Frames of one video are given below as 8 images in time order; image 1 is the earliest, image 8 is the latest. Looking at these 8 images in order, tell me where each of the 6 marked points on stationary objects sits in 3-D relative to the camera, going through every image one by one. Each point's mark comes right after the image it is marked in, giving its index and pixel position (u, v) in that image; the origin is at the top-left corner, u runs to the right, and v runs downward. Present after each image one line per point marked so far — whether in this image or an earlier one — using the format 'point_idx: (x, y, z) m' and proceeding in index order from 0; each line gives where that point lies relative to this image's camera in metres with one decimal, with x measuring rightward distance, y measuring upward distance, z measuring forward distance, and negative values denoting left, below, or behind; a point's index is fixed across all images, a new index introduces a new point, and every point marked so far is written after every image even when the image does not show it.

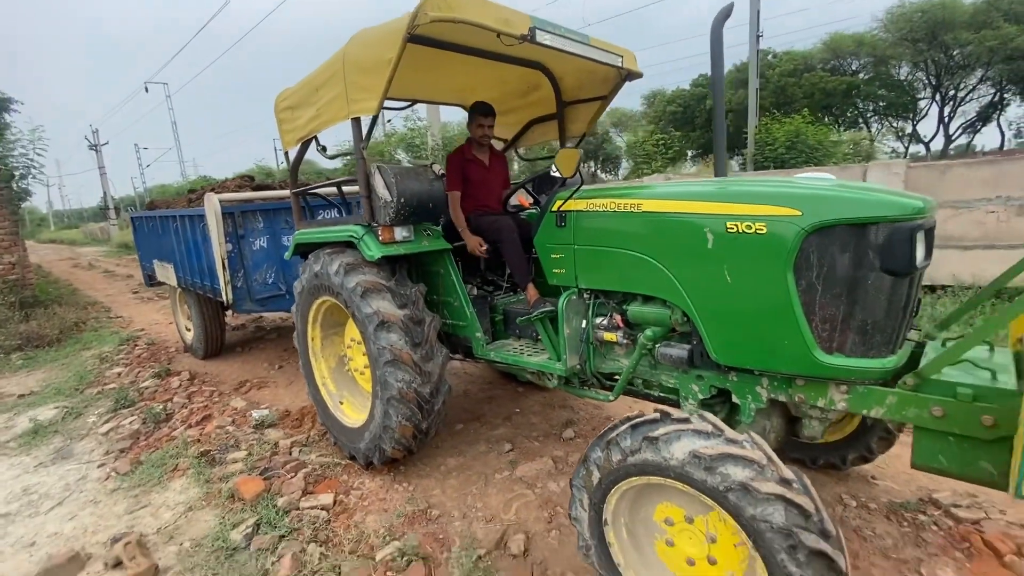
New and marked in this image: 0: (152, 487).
0: (-2.6, -1.5, +3.6) m
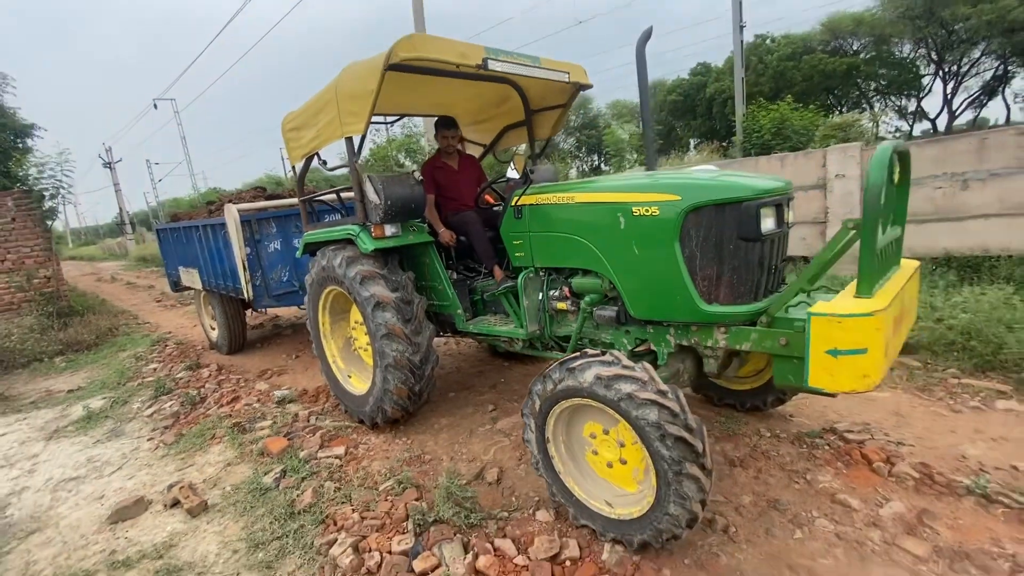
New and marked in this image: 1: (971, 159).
0: (-2.8, -1.4, +4.3) m
1: (+5.9, +1.7, +6.2) m
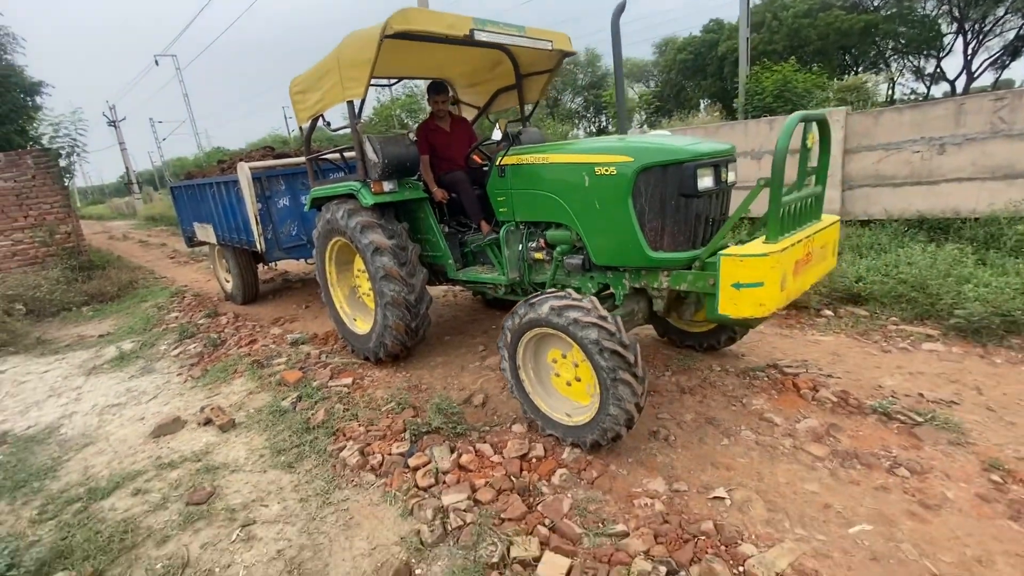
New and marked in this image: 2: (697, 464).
0: (-2.9, -1.0, +4.9) m
1: (+5.8, +2.2, +6.5) m
2: (+1.1, -1.0, +2.9) m
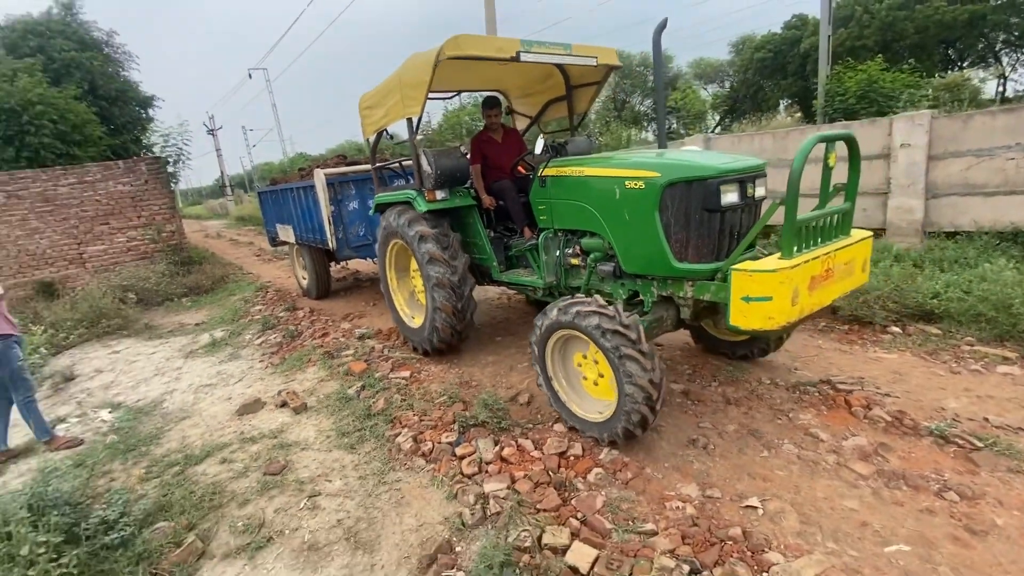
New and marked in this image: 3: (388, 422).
0: (-2.4, -0.9, +5.4) m
1: (+6.5, +1.9, +5.9) m
2: (+1.3, -1.1, +2.9) m
3: (-1.0, -1.1, +4.0) m
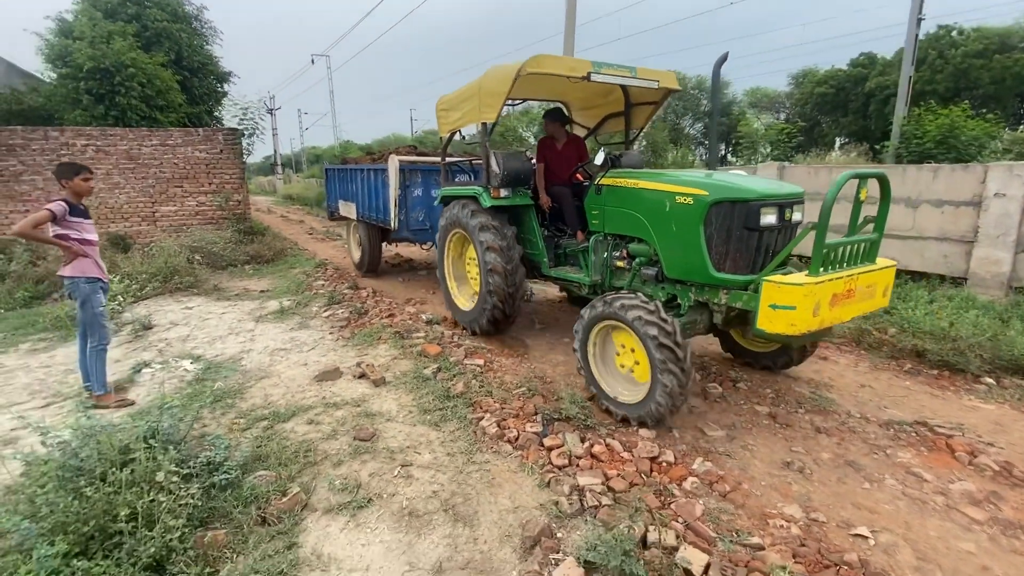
0: (-1.6, -0.7, +5.5) m
1: (+7.6, +1.1, +5.6) m
2: (+1.9, -1.3, +2.9) m
3: (-0.4, -1.0, +4.0) m
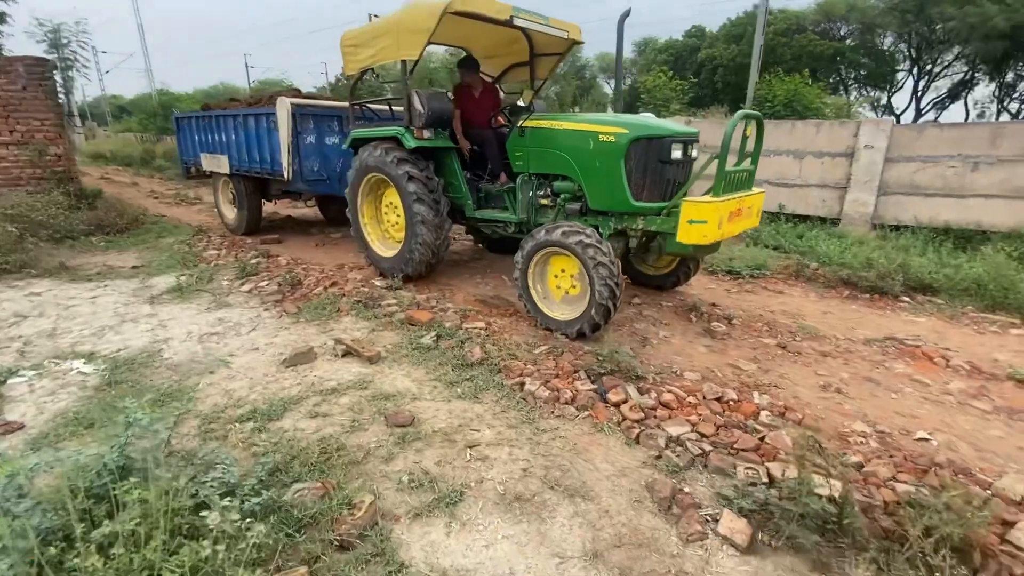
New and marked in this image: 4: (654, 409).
0: (-1.8, -0.3, +4.7) m
1: (+7.0, +2.1, +7.1) m
2: (+2.4, -0.8, +3.1) m
3: (-0.1, -0.6, +3.6) m
4: (+0.9, -0.8, +3.1) m
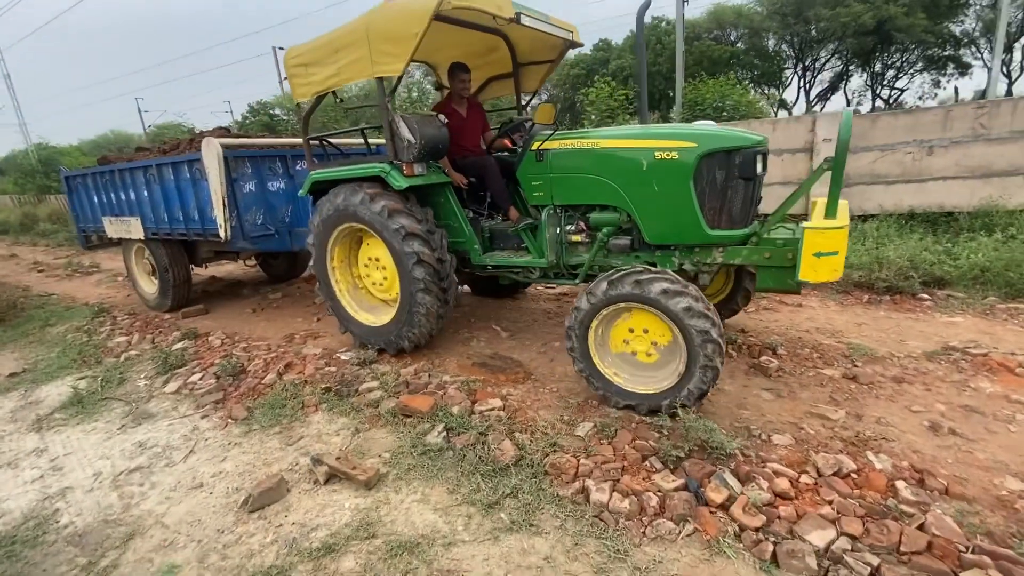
0: (-1.6, -1.0, +3.6) m
1: (+6.4, +2.4, +7.2) m
2: (+2.7, -0.9, +2.6) m
3: (+0.2, -1.1, +2.7) m
4: (+1.3, -1.1, +2.4) m
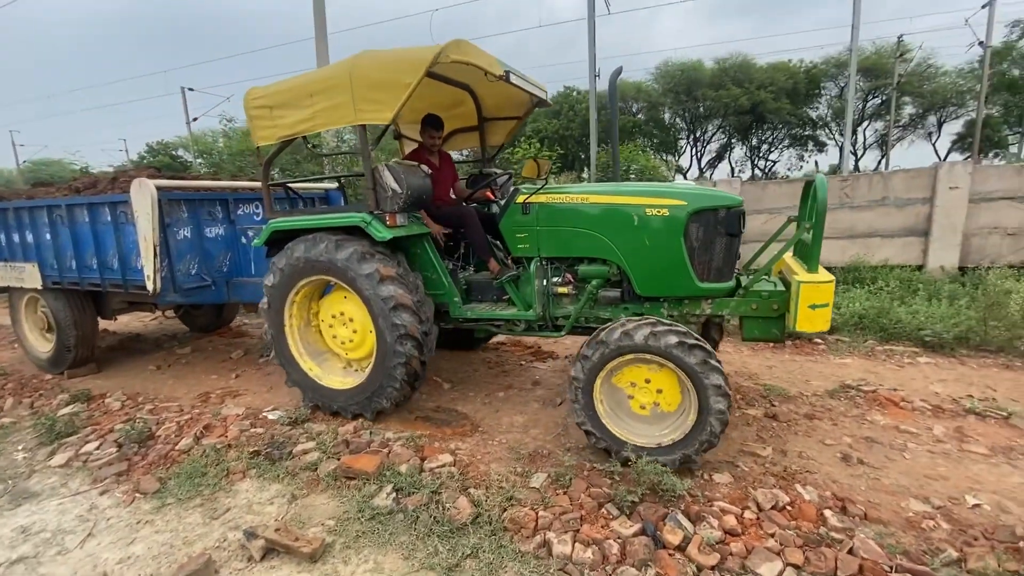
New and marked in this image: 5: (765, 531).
0: (-2.0, -1.4, +3.2) m
1: (+5.3, +1.6, +8.4) m
2: (+2.5, -1.2, +3.0) m
3: (-0.1, -1.3, +2.7) m
4: (+1.1, -1.3, +2.5) m
5: (+1.3, -1.3, +2.6) m
